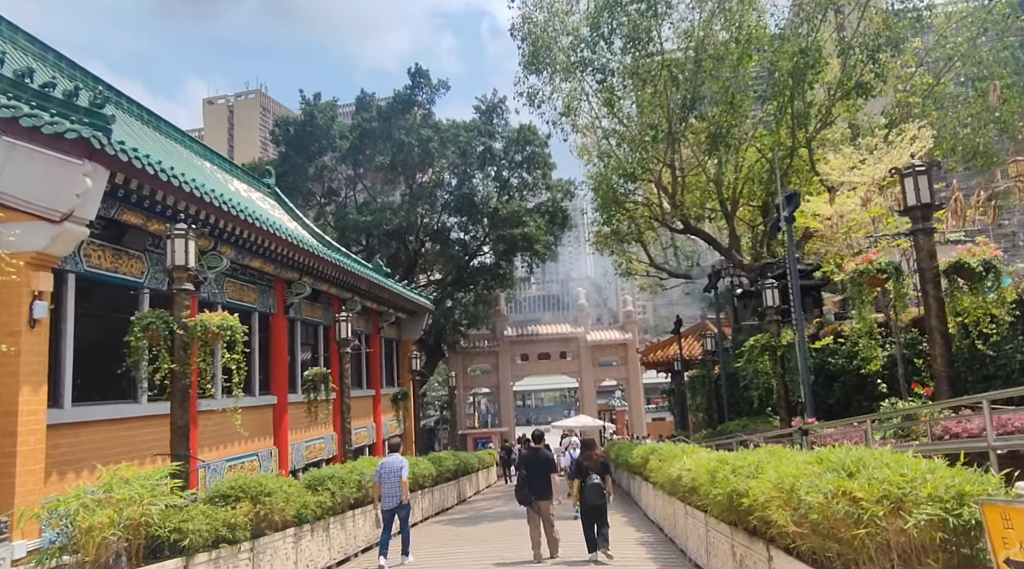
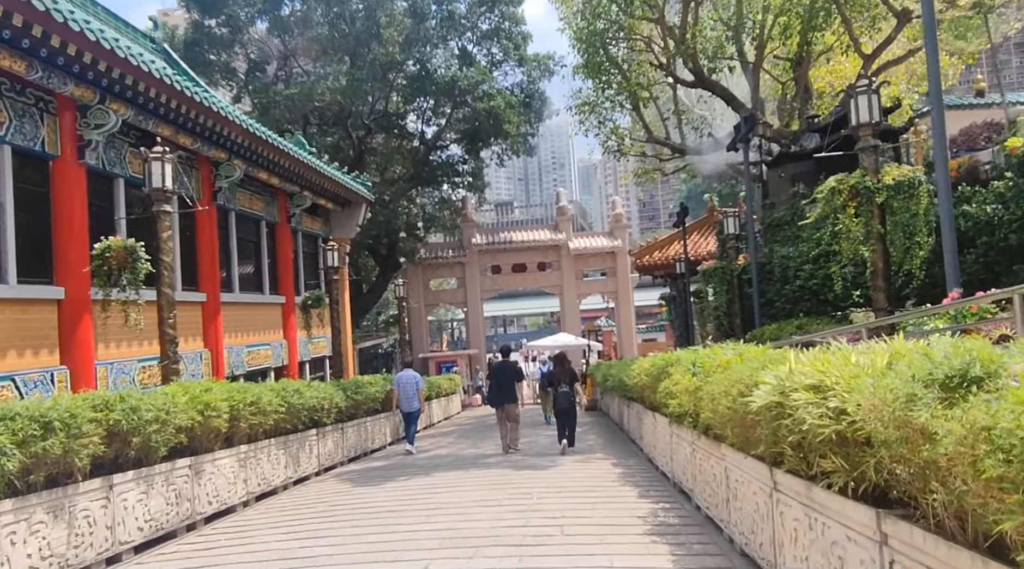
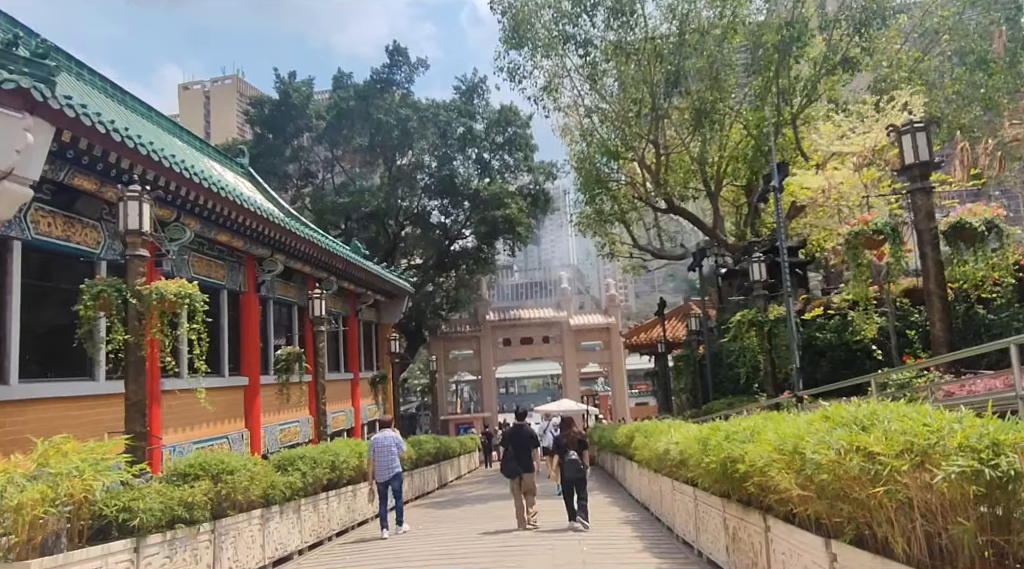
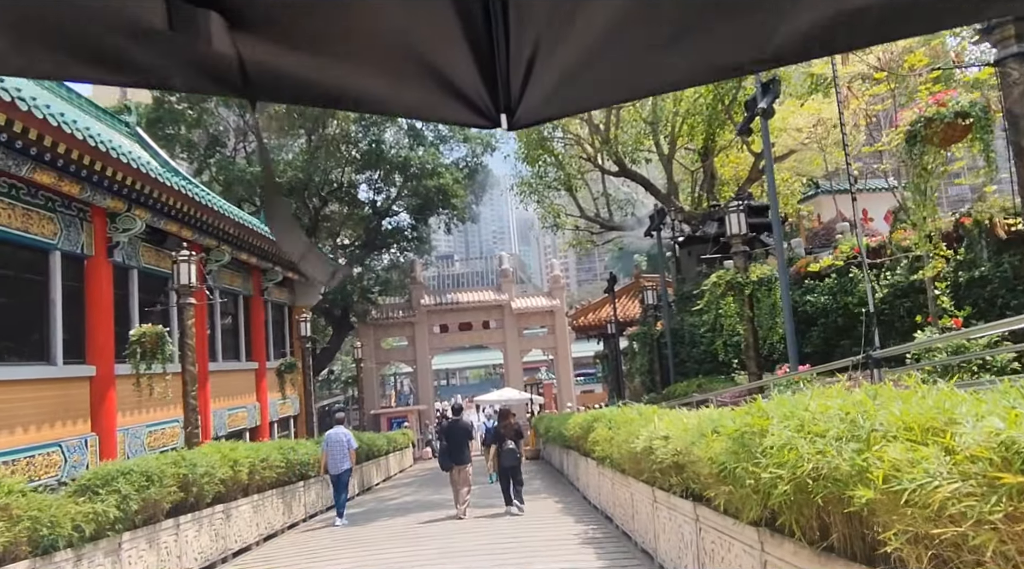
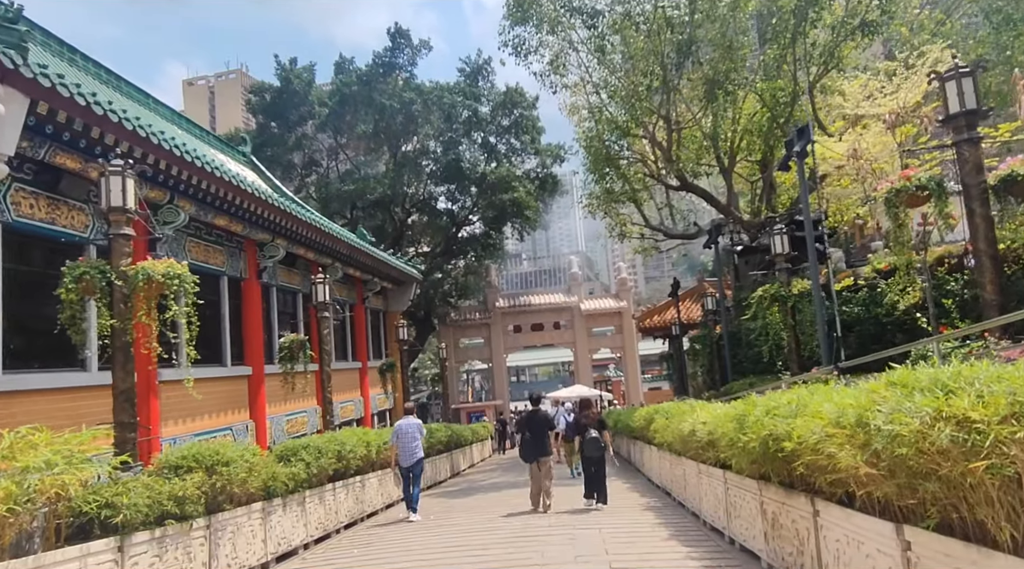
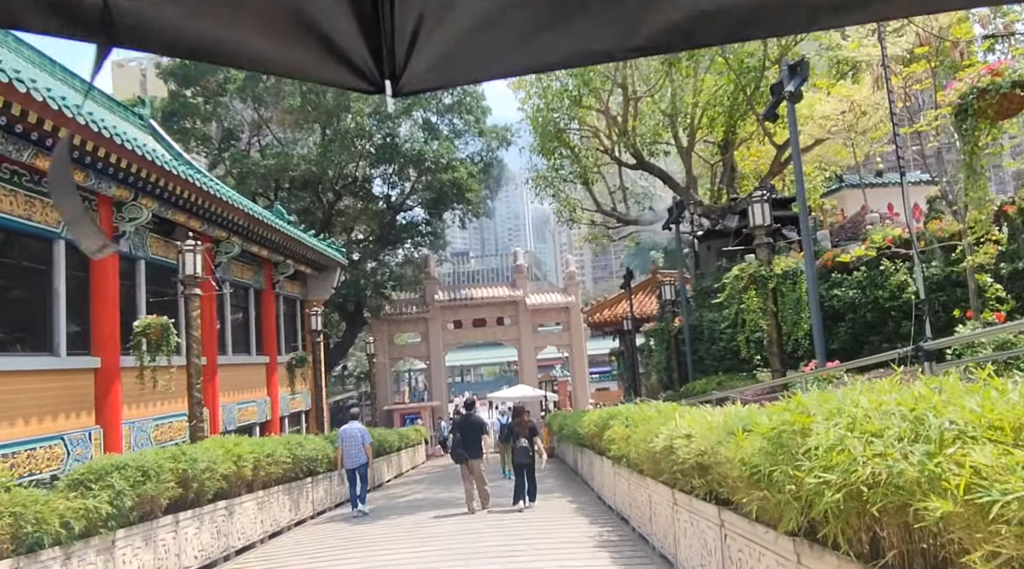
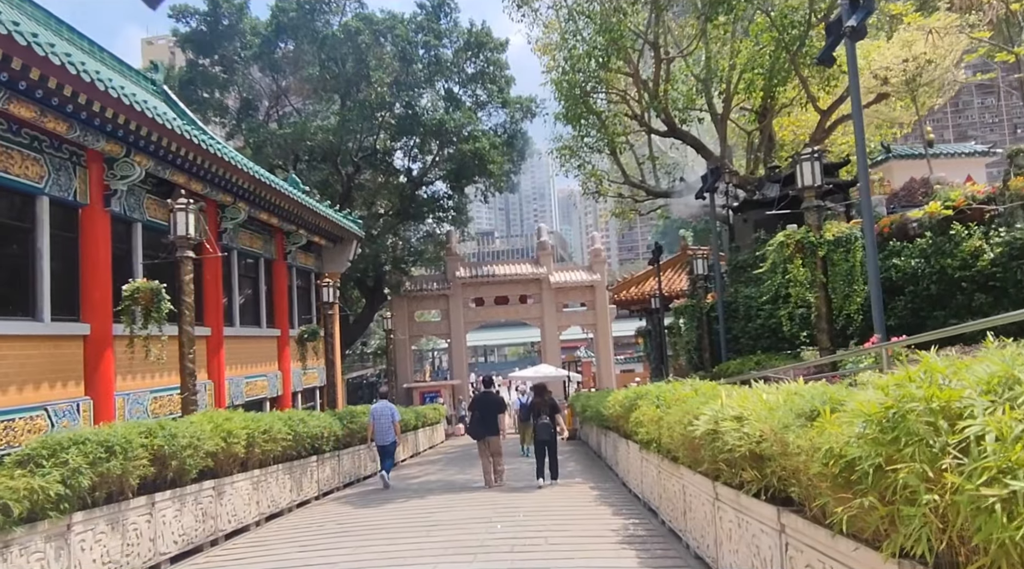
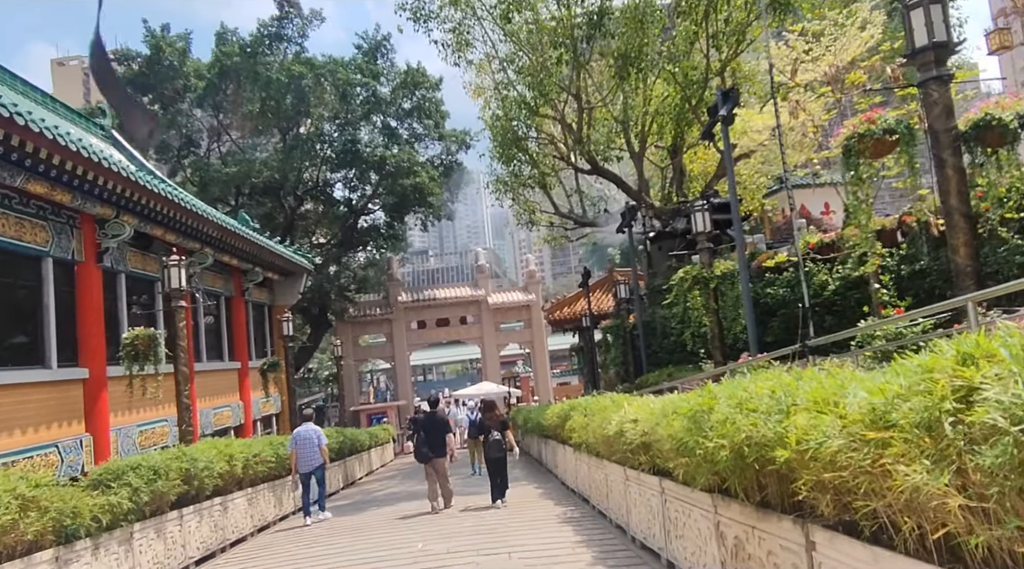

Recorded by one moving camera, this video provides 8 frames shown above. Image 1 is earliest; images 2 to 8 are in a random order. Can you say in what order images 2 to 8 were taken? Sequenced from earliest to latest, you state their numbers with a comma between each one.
3, 5, 8, 4, 6, 7, 2
